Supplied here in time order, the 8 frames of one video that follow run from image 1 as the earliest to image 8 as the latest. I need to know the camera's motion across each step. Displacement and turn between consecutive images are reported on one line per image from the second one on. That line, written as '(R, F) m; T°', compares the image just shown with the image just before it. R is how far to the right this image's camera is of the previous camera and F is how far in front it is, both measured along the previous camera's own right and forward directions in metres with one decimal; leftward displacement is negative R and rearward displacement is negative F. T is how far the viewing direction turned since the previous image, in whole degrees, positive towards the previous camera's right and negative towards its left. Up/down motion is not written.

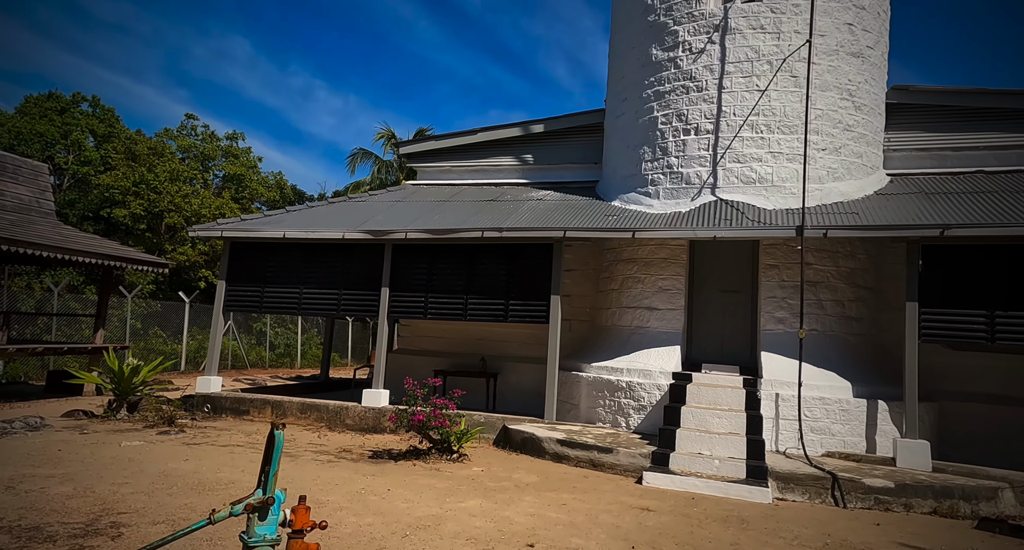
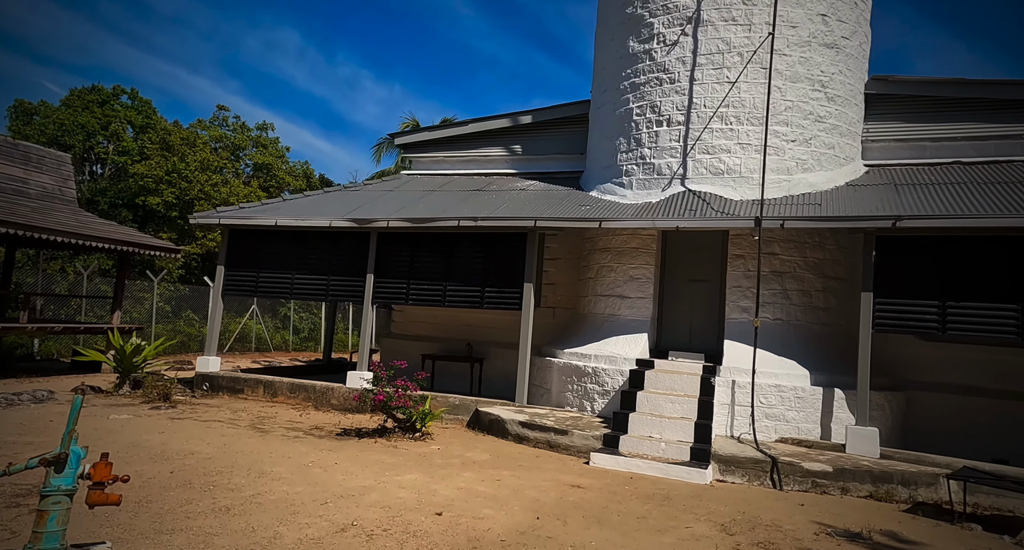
(+0.9, -0.3) m; -3°
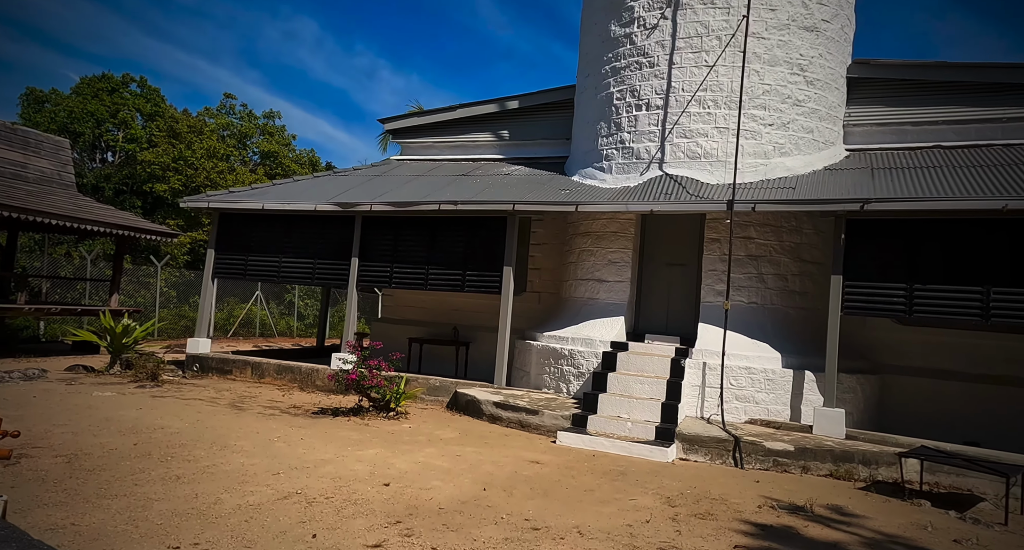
(+0.5, -0.1) m; -1°
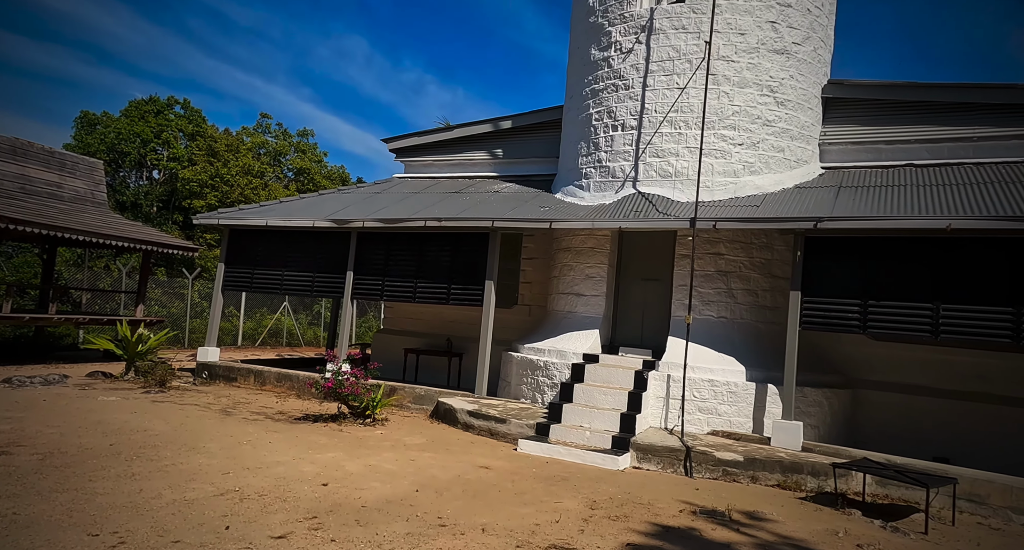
(+0.8, -0.4) m; -3°
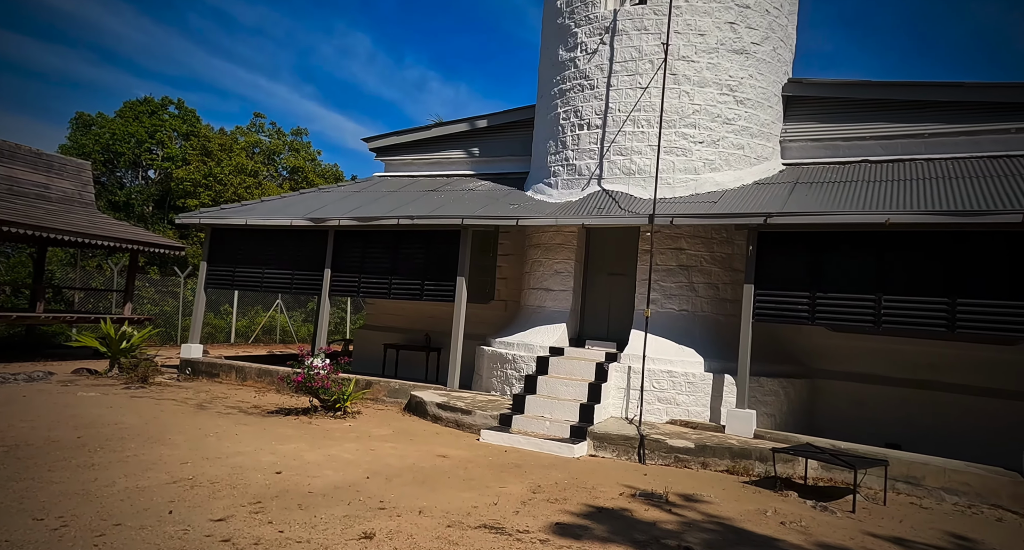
(+0.5, -0.3) m; 0°
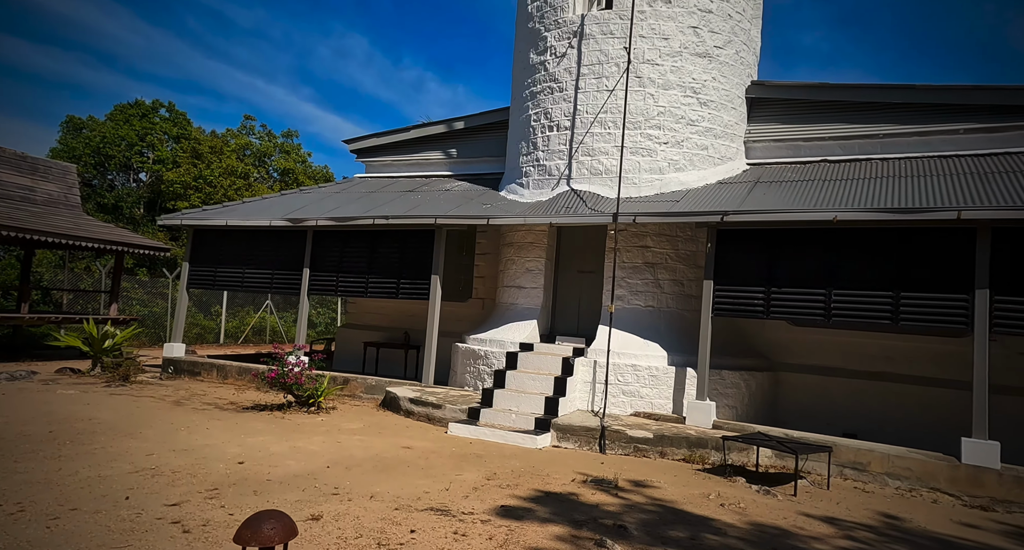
(+0.4, -0.3) m; 0°
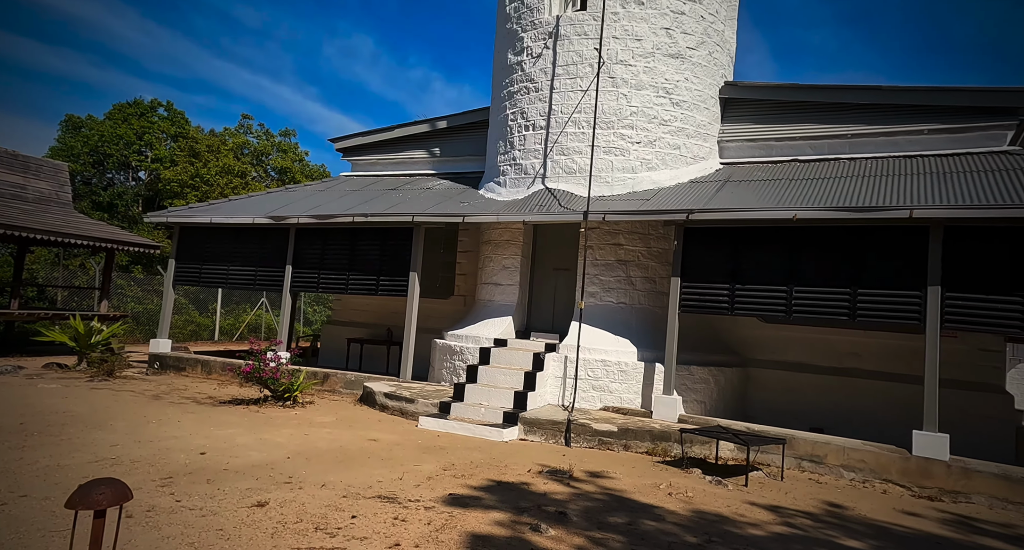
(+0.4, -0.2) m; 0°
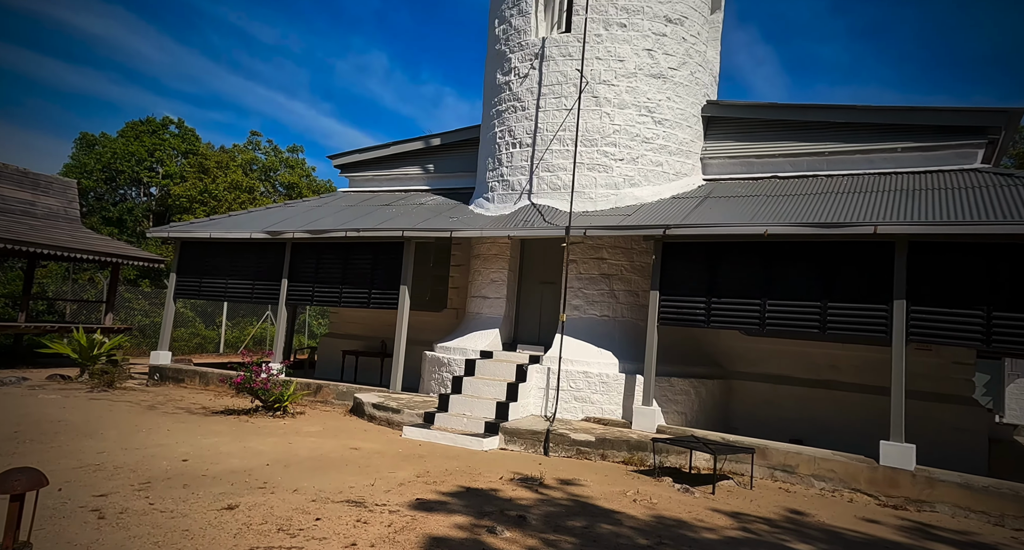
(+0.4, -0.3) m; -1°
